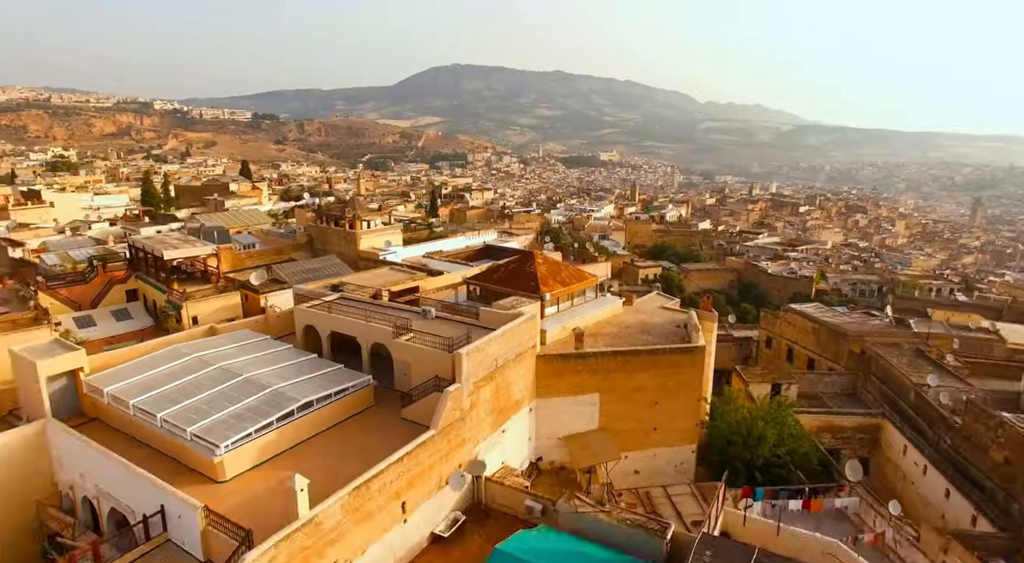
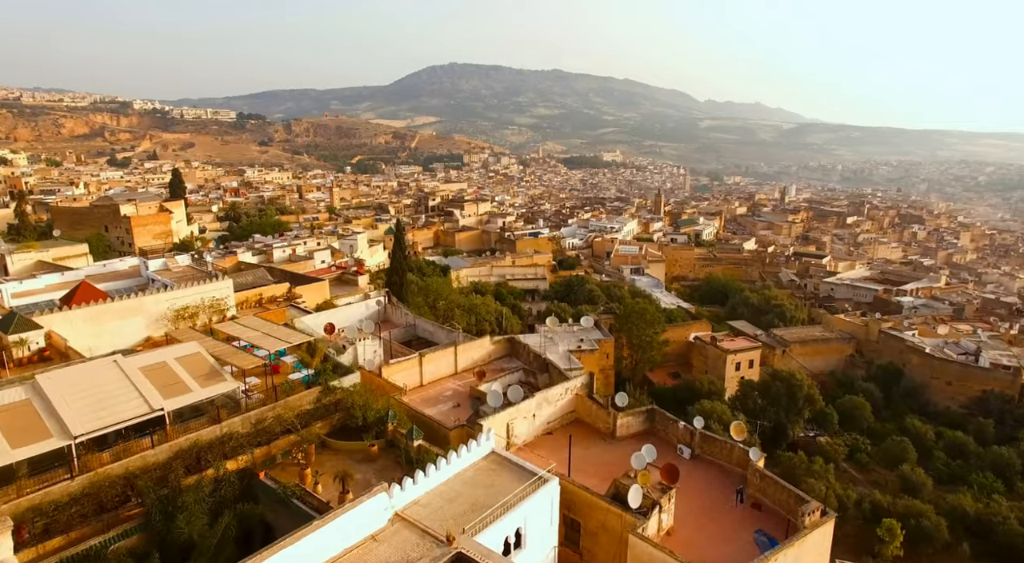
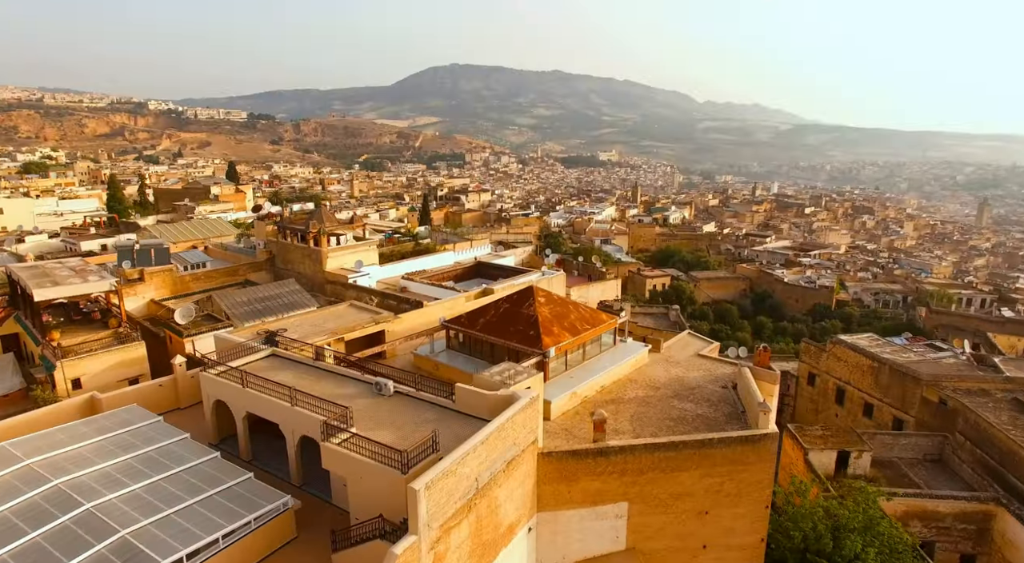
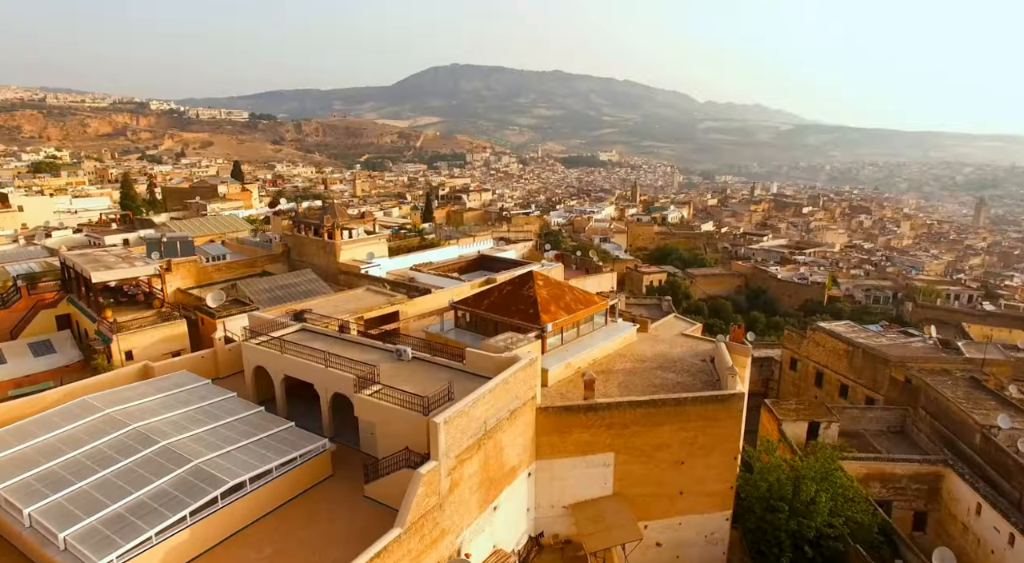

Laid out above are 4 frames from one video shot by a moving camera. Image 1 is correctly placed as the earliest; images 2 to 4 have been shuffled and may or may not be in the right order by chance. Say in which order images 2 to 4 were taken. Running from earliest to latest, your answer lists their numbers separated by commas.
4, 3, 2
